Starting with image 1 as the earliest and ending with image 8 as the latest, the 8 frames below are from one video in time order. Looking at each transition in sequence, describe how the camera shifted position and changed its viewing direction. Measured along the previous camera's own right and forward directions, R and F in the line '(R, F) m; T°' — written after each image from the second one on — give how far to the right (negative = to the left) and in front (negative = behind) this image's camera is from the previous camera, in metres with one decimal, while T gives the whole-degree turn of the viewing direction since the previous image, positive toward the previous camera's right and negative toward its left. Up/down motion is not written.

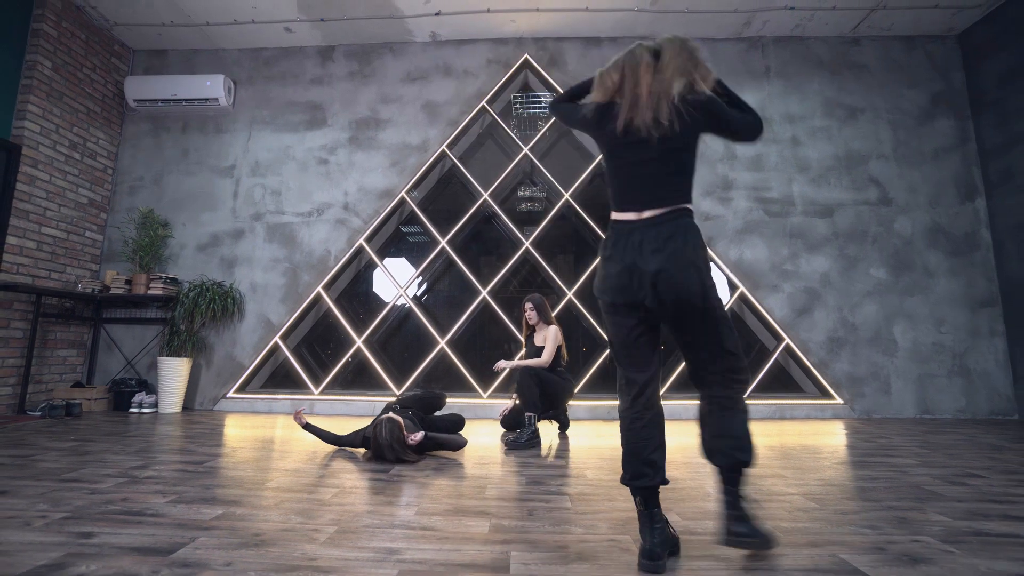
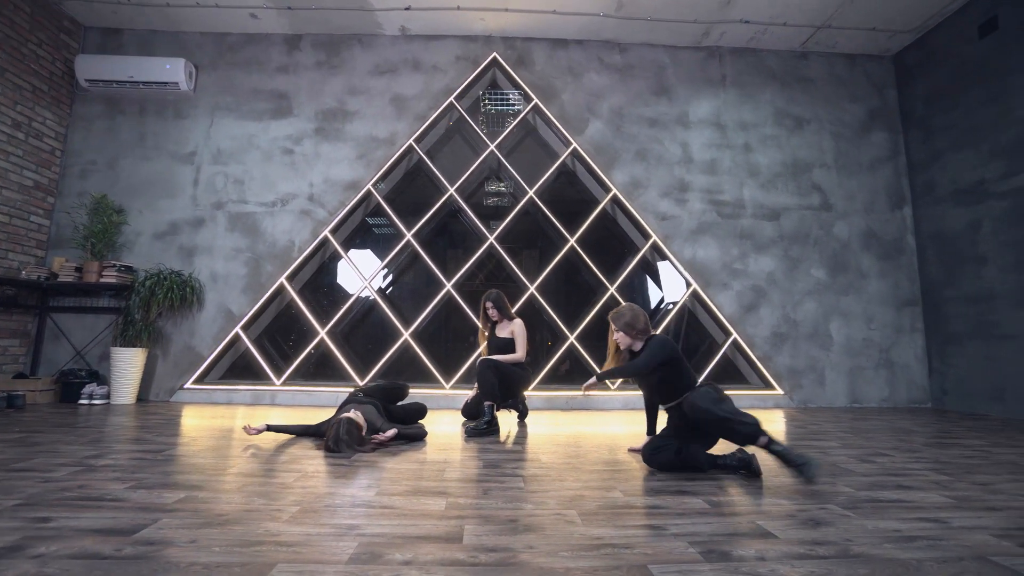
(0.0, -0.1) m; +4°
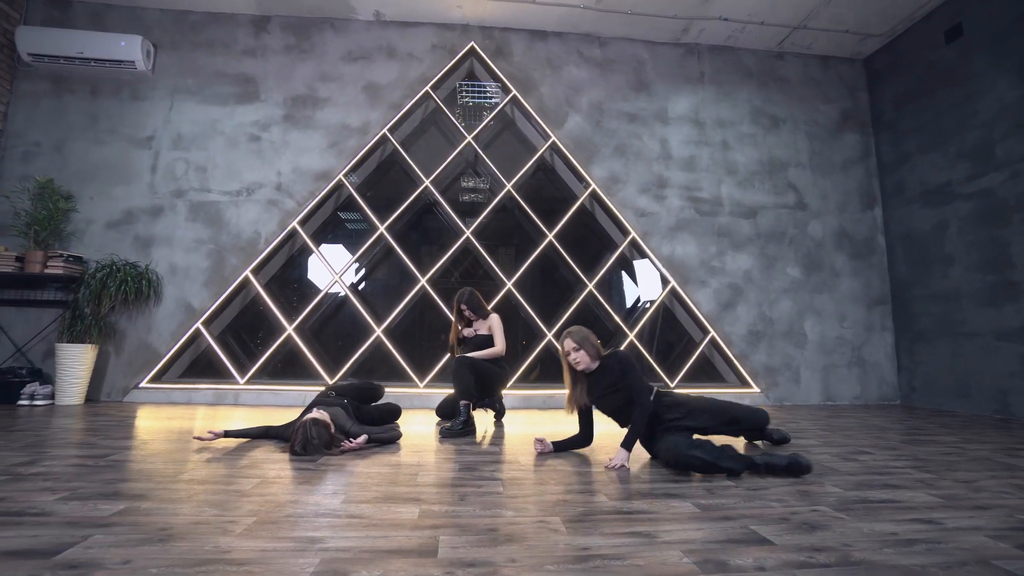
(0.0, +0.1) m; +3°
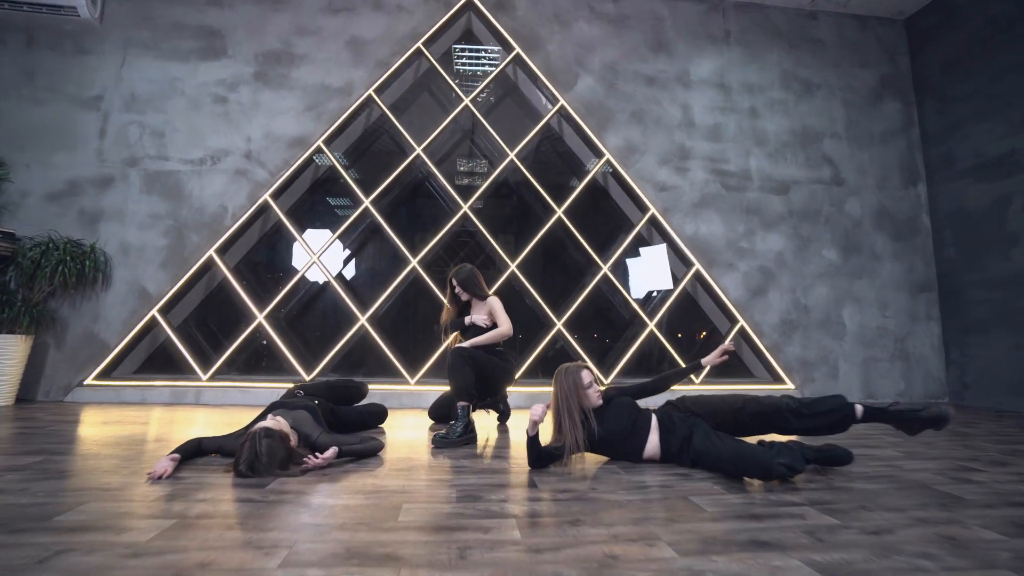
(-0.1, +0.5) m; +1°
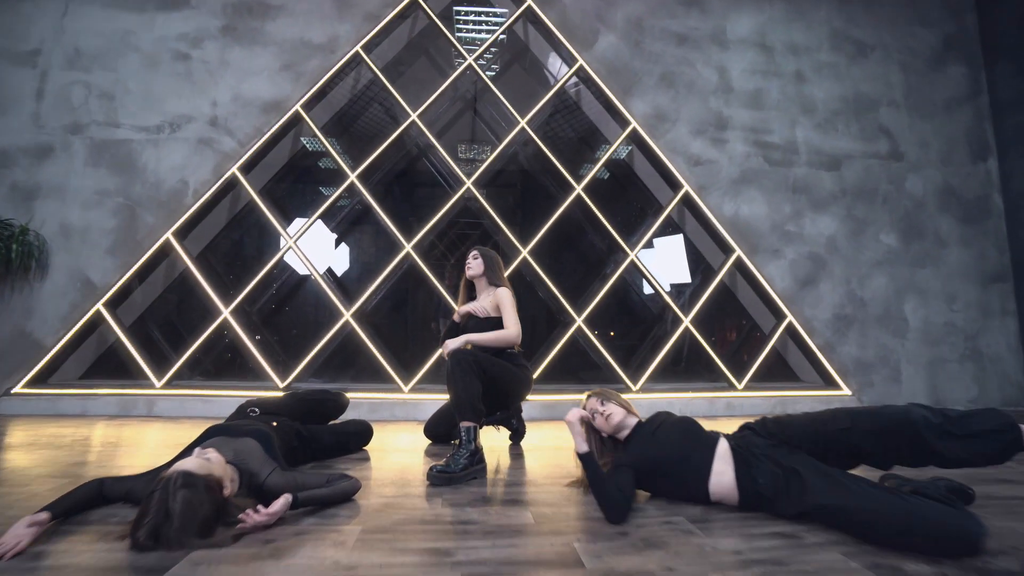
(-0.1, +0.6) m; 0°
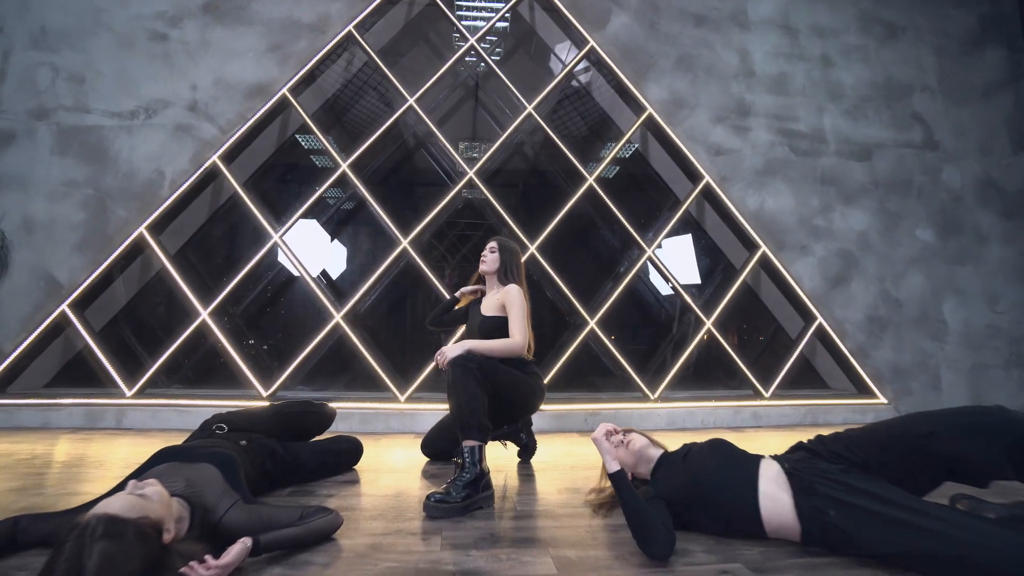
(0.0, +0.3) m; 0°
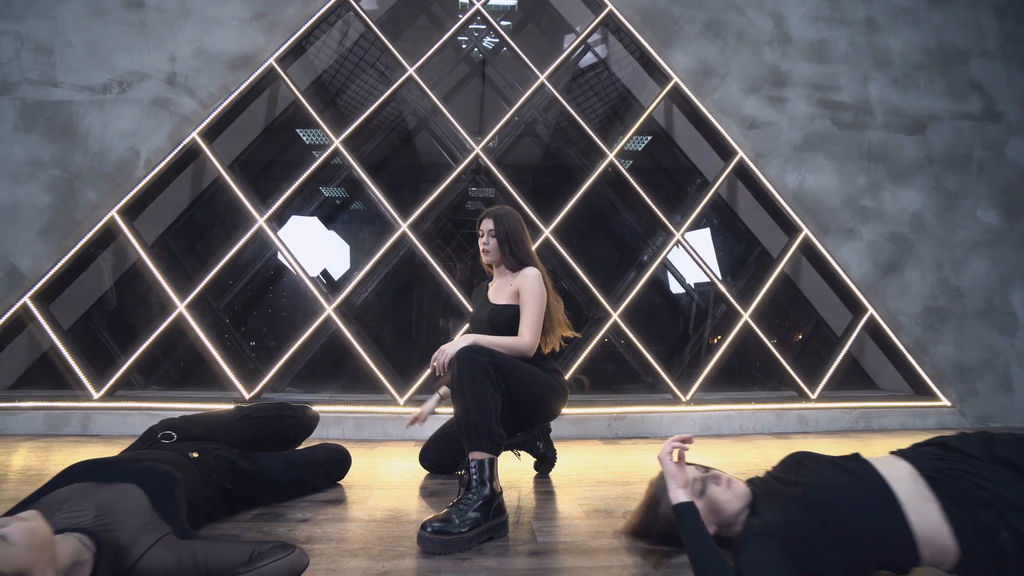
(0.0, +0.3) m; -1°
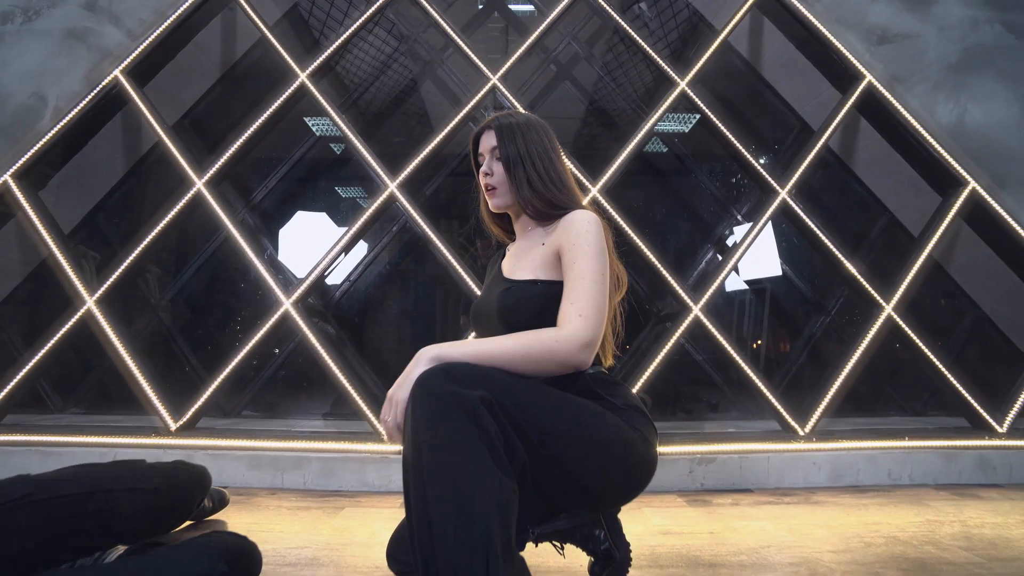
(0.0, +0.8) m; -4°
